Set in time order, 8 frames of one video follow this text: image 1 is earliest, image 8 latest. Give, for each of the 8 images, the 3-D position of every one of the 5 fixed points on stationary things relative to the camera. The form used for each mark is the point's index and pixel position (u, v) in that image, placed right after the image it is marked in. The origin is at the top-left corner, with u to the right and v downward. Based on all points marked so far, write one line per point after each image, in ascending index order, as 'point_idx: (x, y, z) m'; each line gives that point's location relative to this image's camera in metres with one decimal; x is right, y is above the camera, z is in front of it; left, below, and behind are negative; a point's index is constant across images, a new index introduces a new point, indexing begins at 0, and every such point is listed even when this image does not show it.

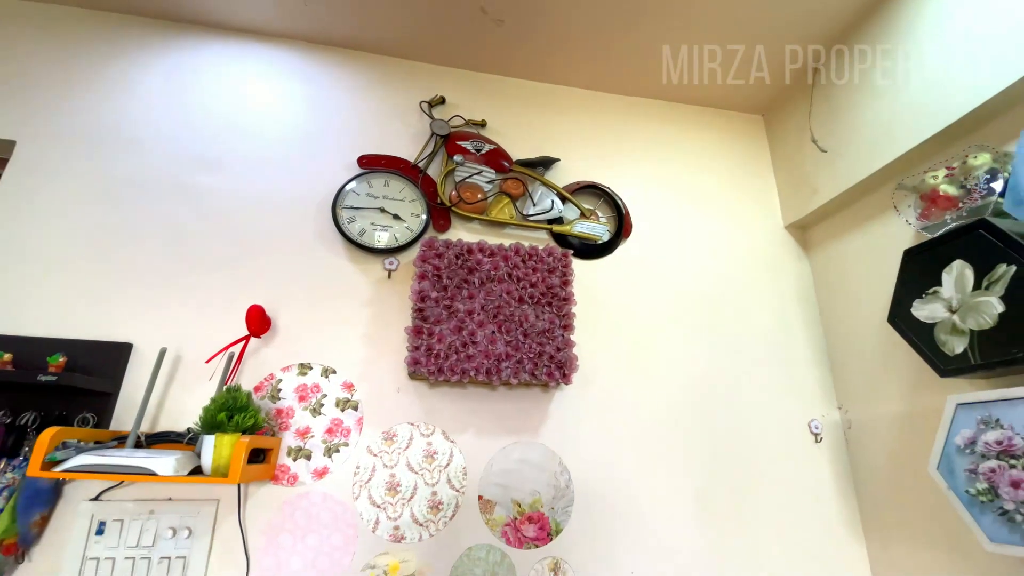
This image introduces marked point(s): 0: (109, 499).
0: (-0.7, -0.4, +0.8) m
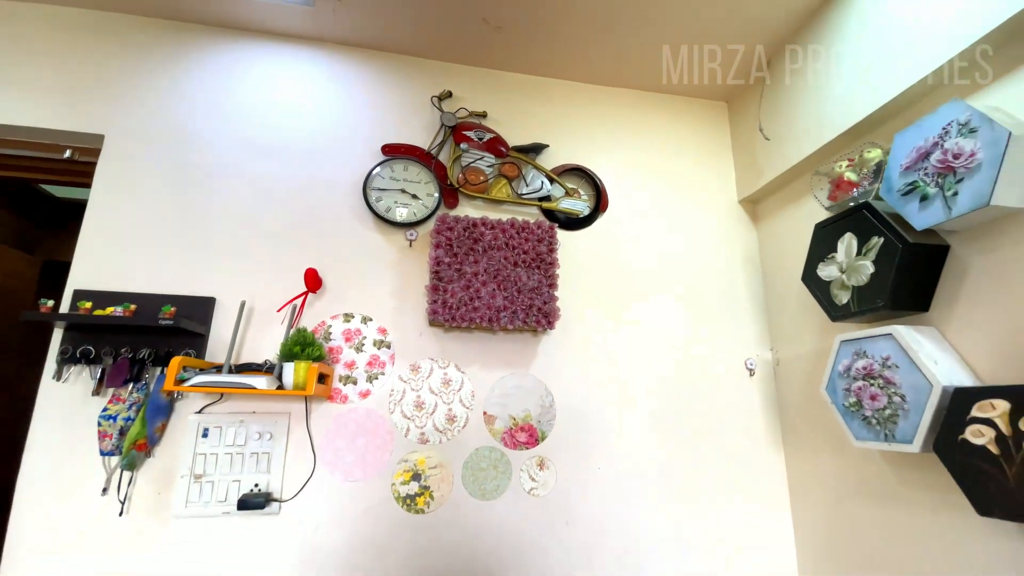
0: (-0.7, -0.3, +1.1) m
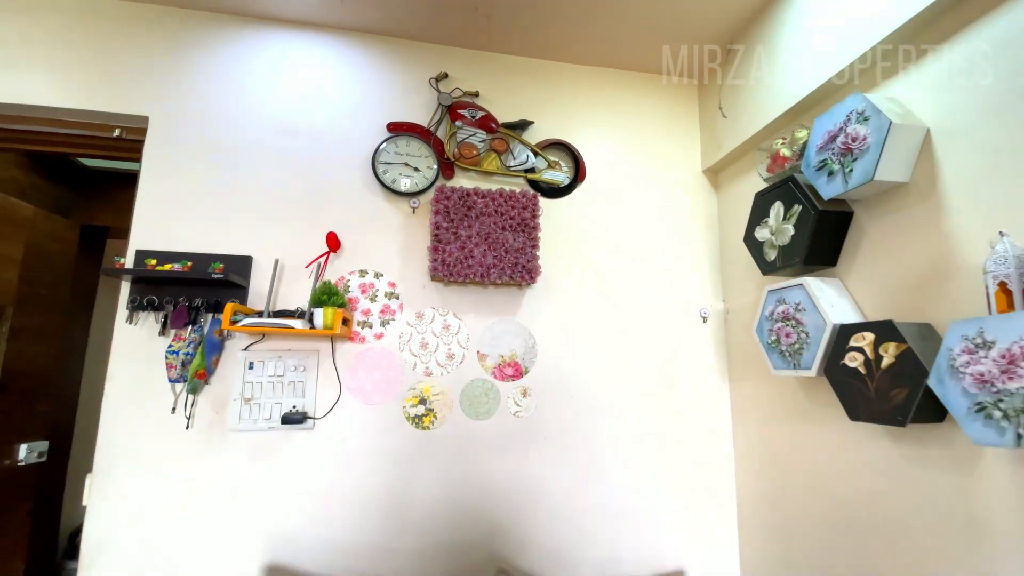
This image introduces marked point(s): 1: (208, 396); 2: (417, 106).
0: (-0.7, -0.2, +1.3) m
1: (-0.8, -0.3, +1.3) m
2: (-0.3, +0.6, +1.6) m
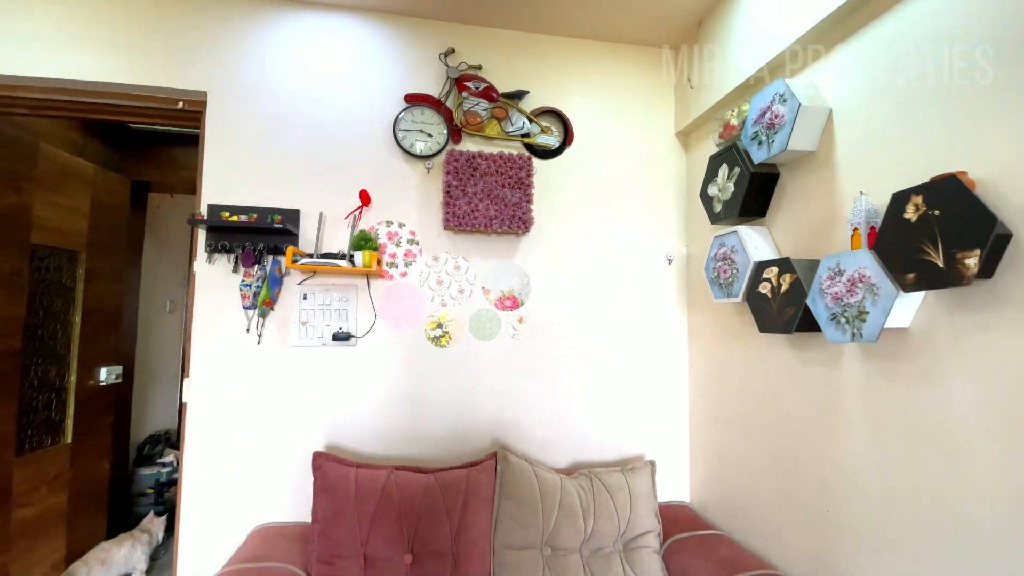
0: (-0.7, 0.0, +1.7) m
1: (-0.9, -0.1, +1.7) m
2: (-0.3, +0.8, +1.8) m
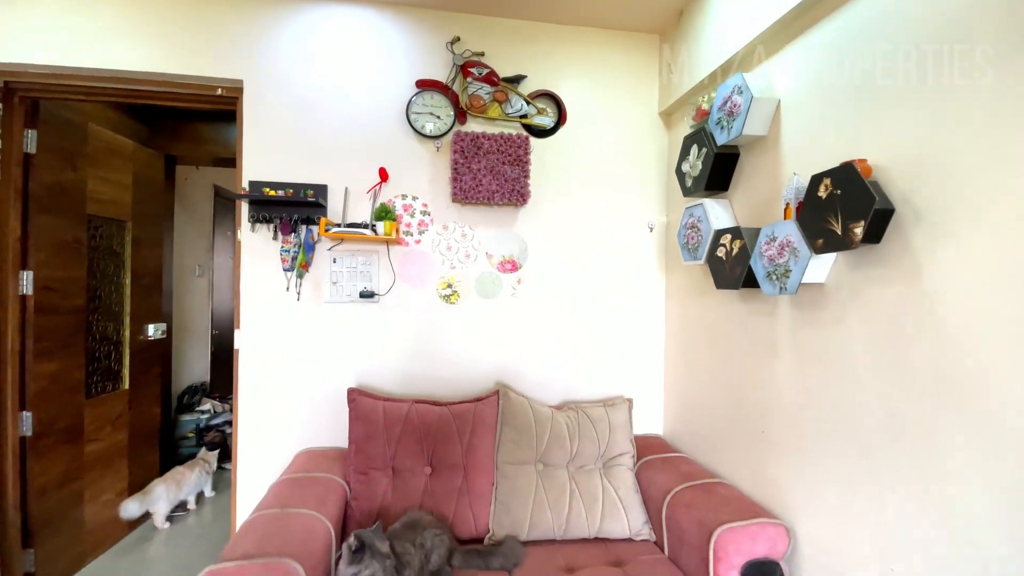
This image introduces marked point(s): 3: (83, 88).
0: (-0.7, +0.2, +1.9) m
1: (-0.9, 0.0, +1.9) m
2: (-0.3, +1.0, +2.0) m
3: (-1.9, +0.9, +2.0) m
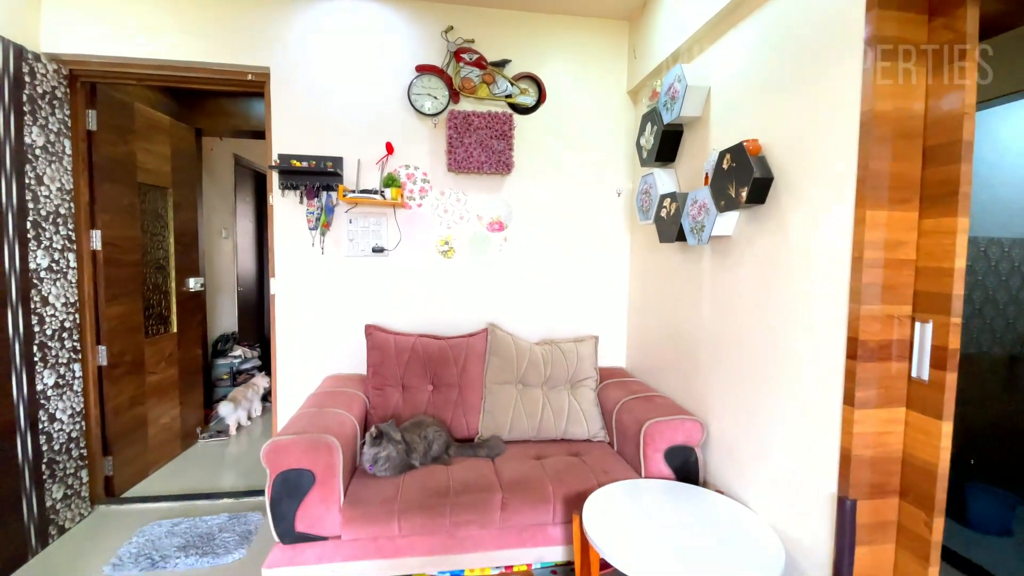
0: (-0.8, +0.4, +2.3) m
1: (-0.9, +0.3, +2.3) m
2: (-0.4, +1.2, +2.4) m
3: (-1.9, +1.1, +2.4) m
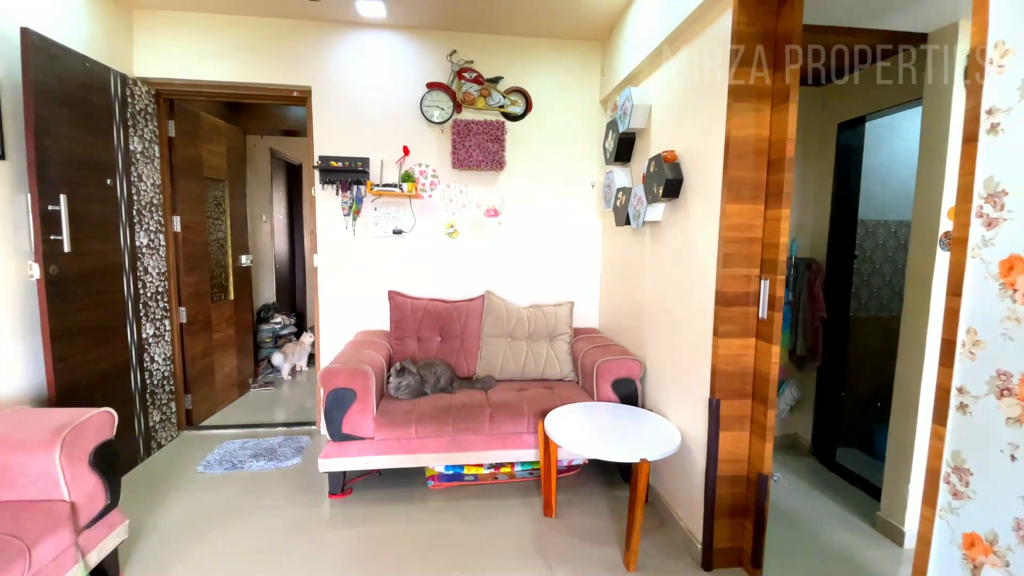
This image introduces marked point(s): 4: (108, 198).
0: (-0.9, +0.6, +3.0) m
1: (-1.0, +0.4, +3.0) m
2: (-0.5, +1.4, +2.9) m
3: (-2.0, +1.3, +3.0) m
4: (-2.3, +0.5, +2.6) m
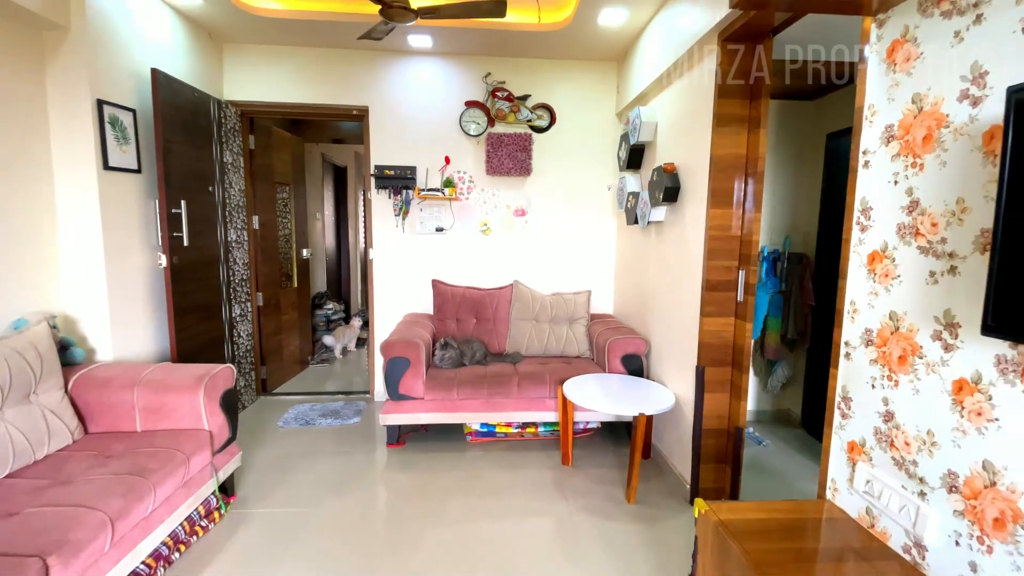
0: (-0.7, +0.6, +3.5) m
1: (-0.8, +0.5, +3.5) m
2: (-0.3, +1.5, +3.4) m
3: (-1.8, +1.4, +3.5) m
4: (-2.1, +0.6, +3.2) m
